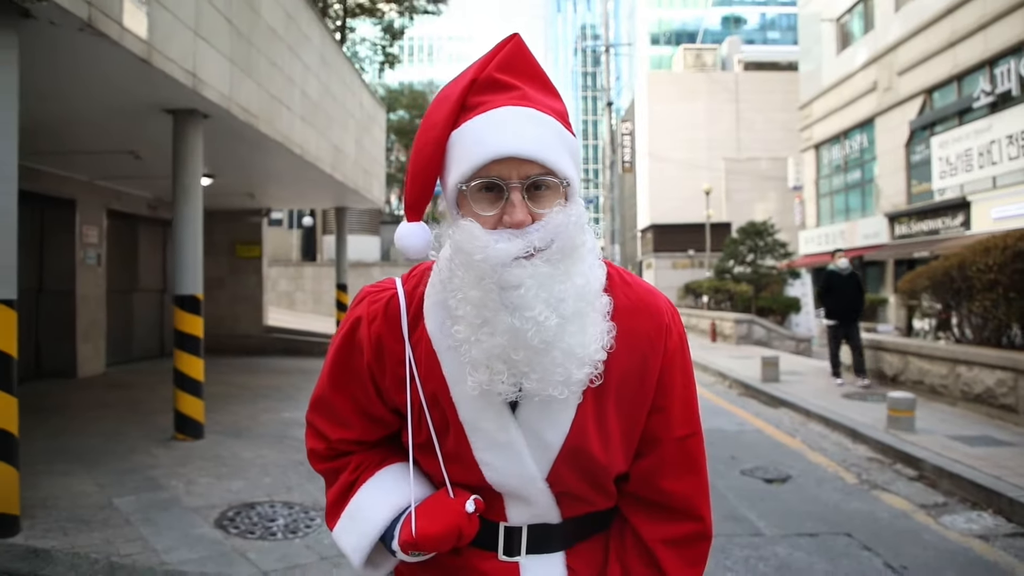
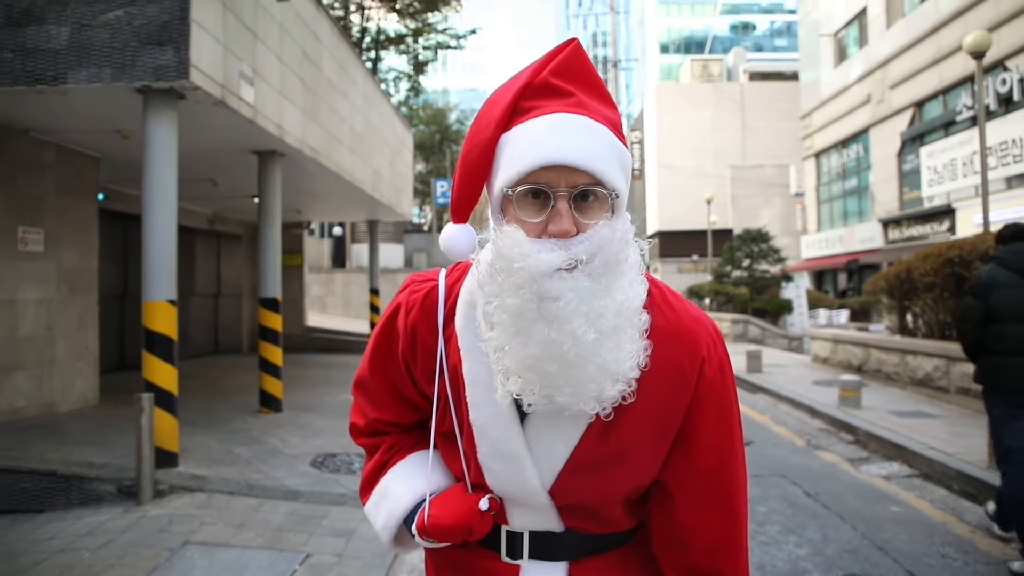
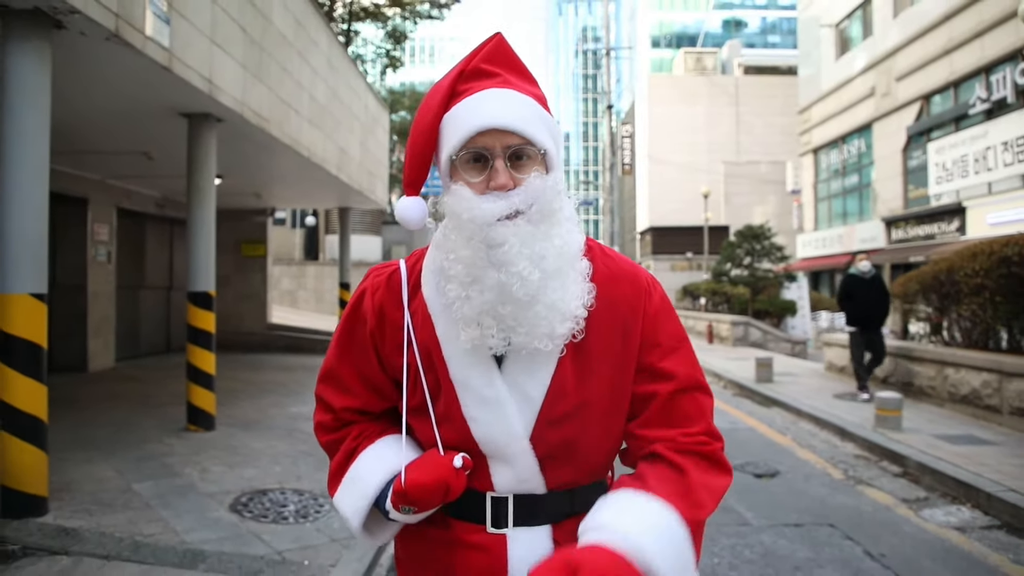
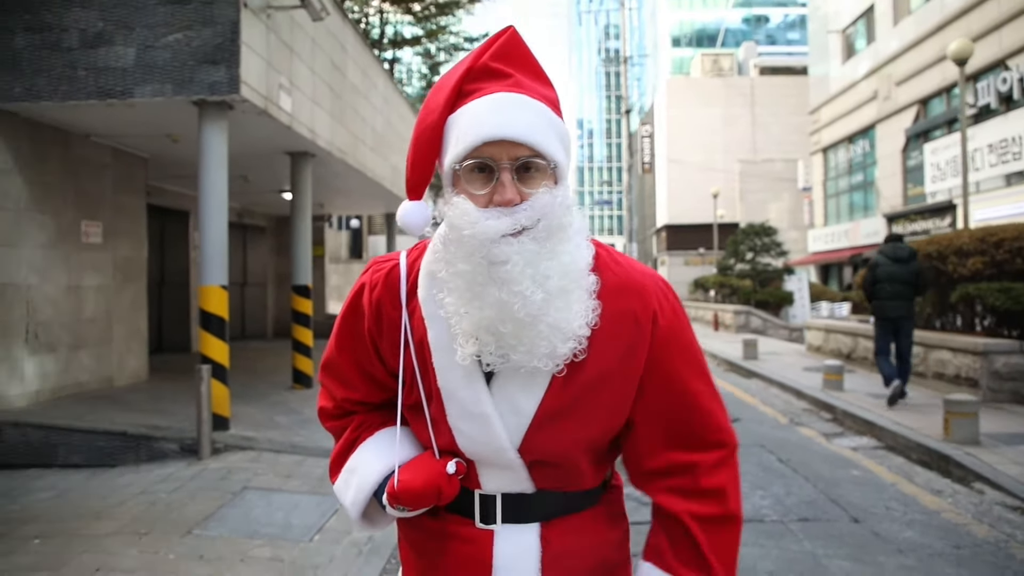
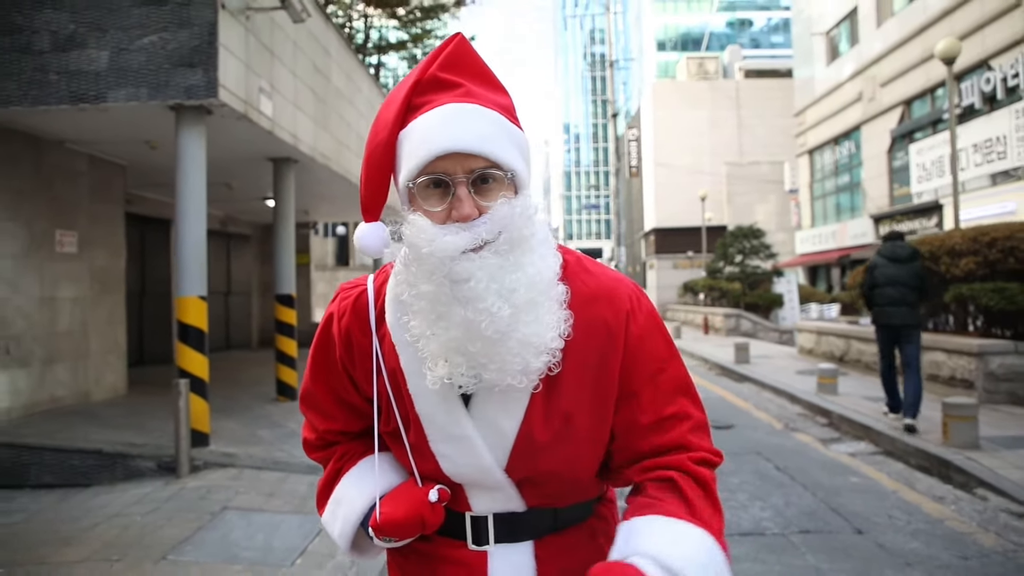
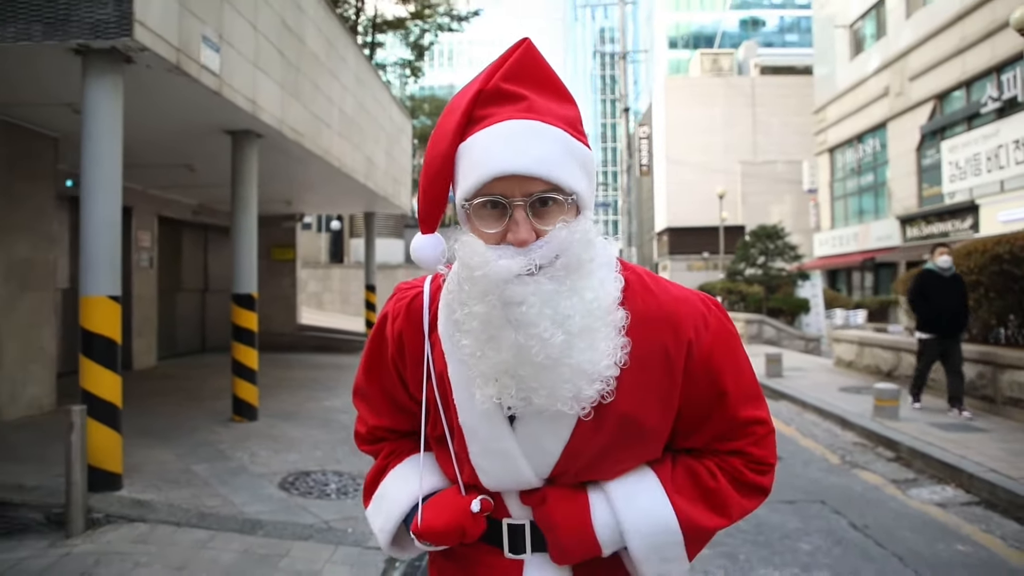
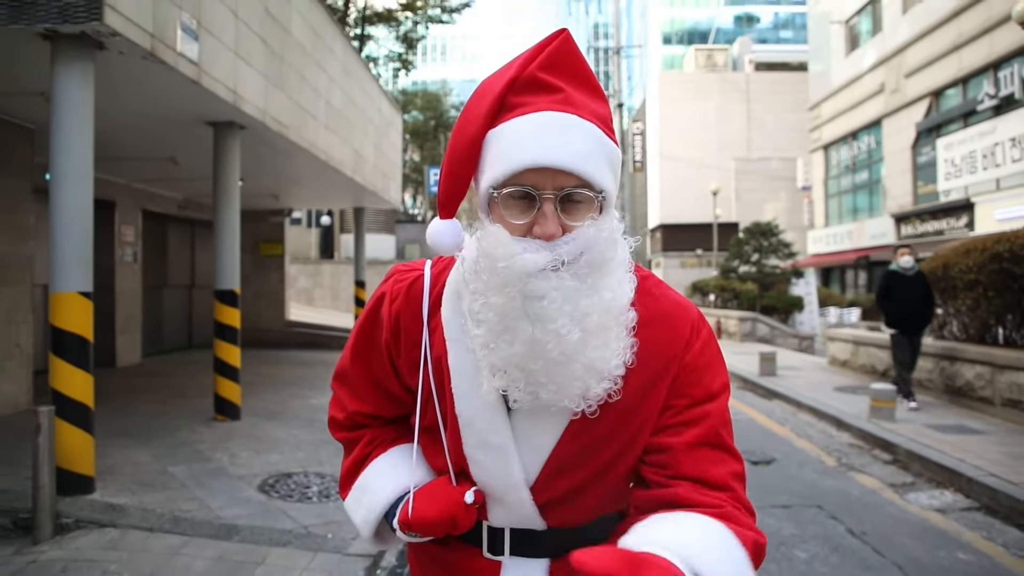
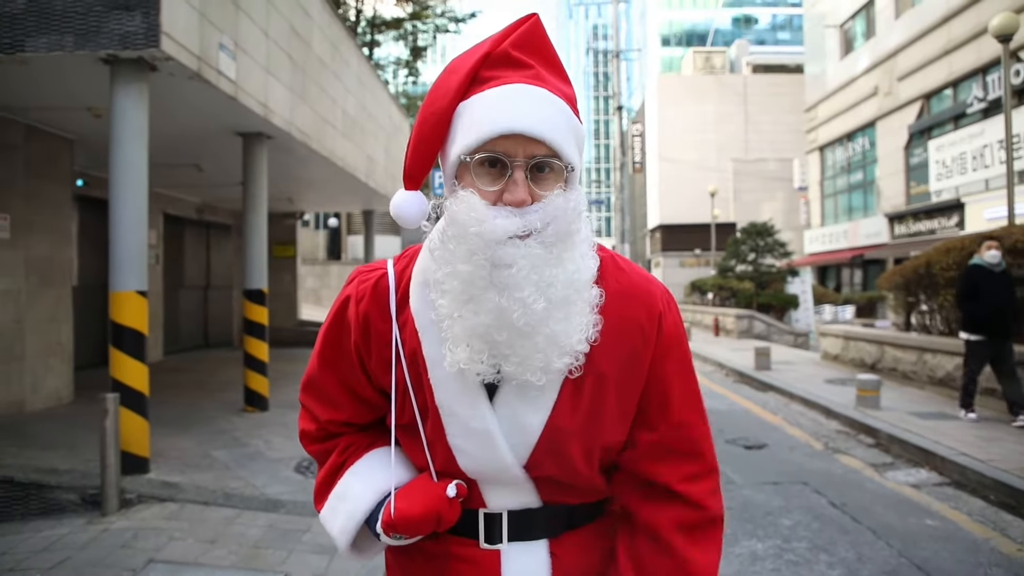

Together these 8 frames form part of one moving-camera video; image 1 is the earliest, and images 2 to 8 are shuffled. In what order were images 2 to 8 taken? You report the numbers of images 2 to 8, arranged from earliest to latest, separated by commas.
3, 7, 6, 8, 2, 5, 4
